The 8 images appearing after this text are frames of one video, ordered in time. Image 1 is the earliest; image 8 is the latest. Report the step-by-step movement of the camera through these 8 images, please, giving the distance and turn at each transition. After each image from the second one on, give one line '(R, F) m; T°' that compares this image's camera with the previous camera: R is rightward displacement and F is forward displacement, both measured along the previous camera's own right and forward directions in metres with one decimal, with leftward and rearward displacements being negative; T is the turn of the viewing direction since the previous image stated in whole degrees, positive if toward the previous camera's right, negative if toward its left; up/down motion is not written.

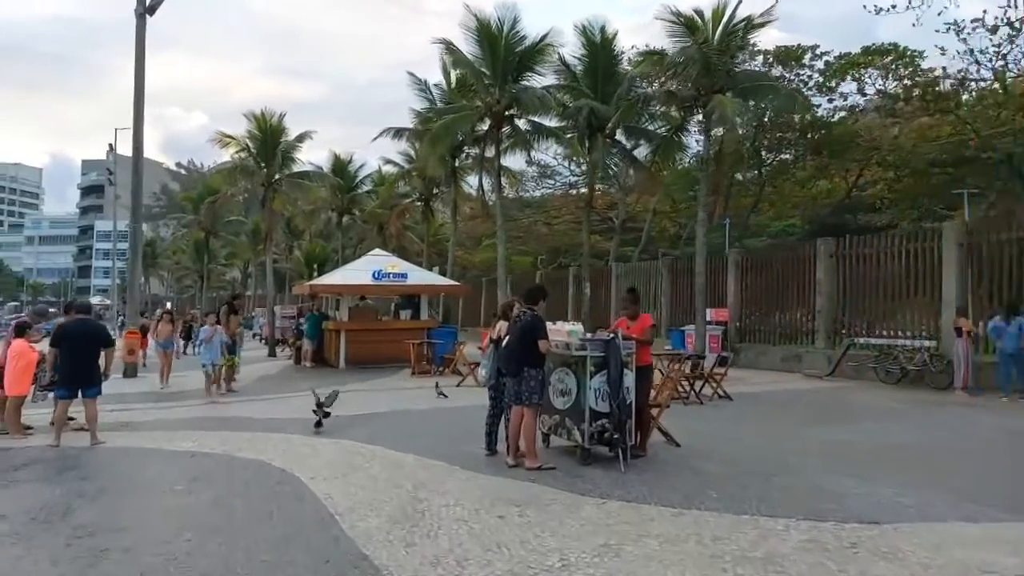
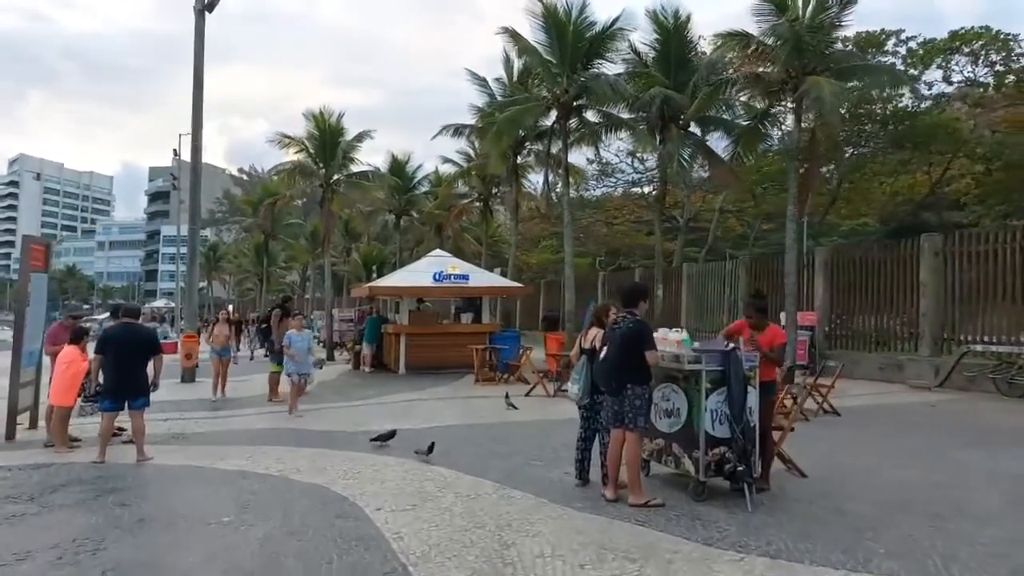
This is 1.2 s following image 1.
(-0.4, +1.1) m; -4°
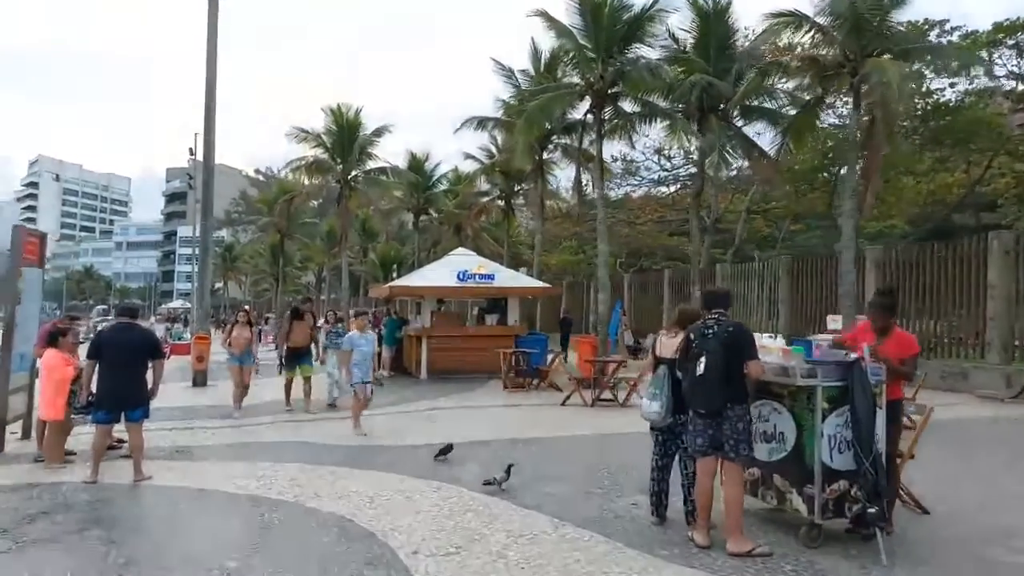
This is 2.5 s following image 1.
(-0.4, +1.2) m; -1°
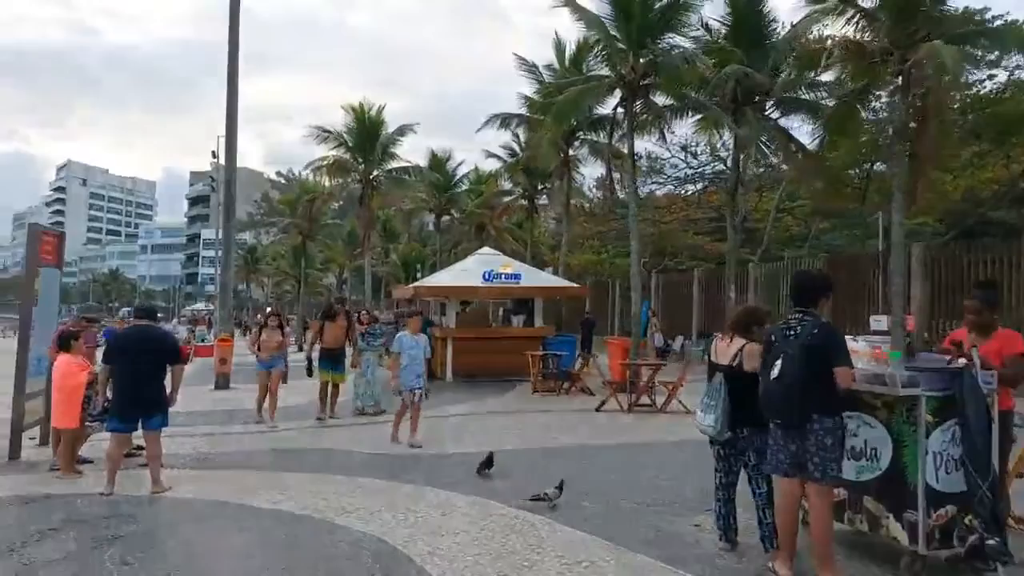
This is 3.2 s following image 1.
(-0.2, +0.6) m; -2°
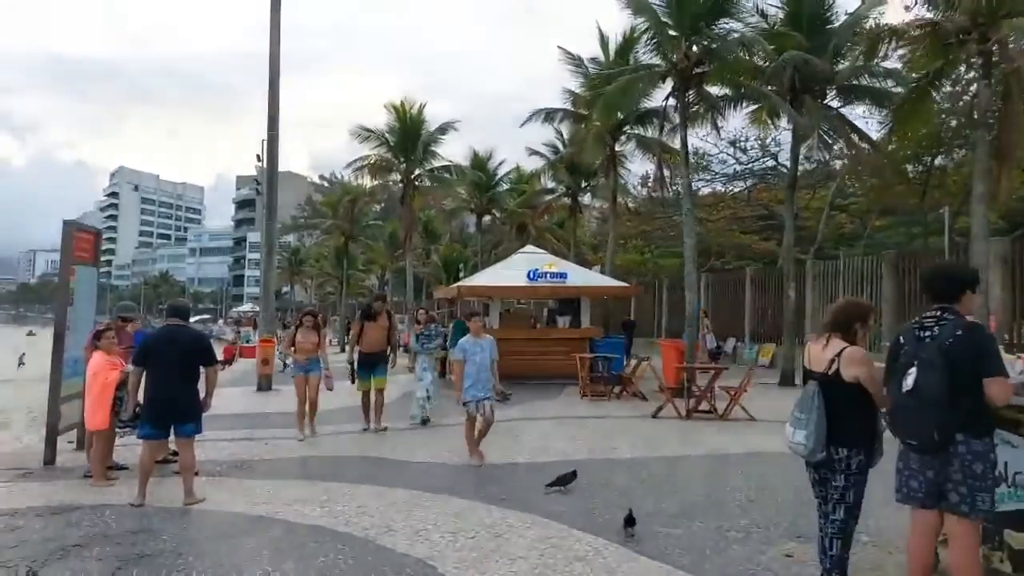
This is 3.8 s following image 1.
(-0.2, +0.6) m; -3°
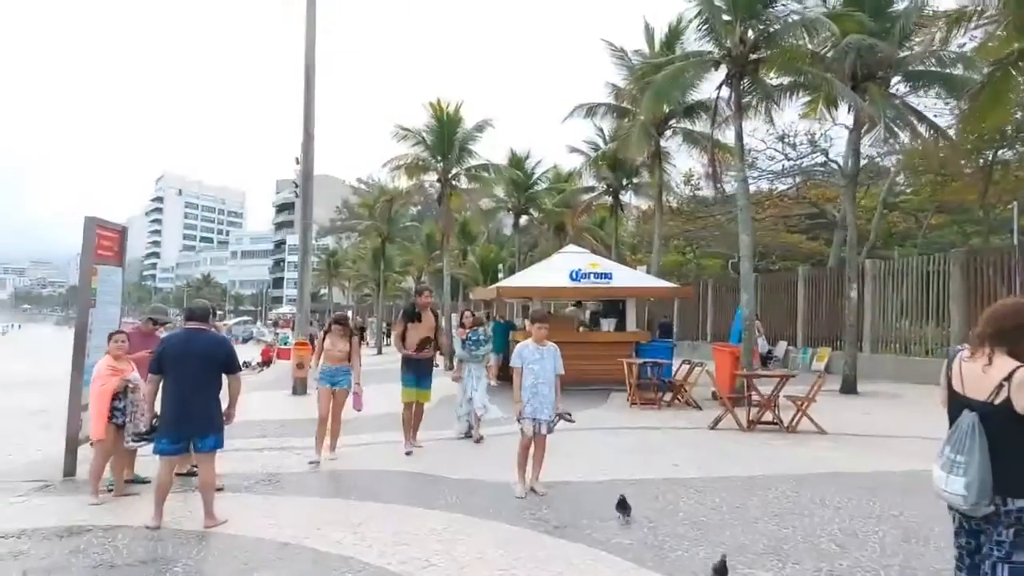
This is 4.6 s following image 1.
(-0.2, +0.8) m; -3°
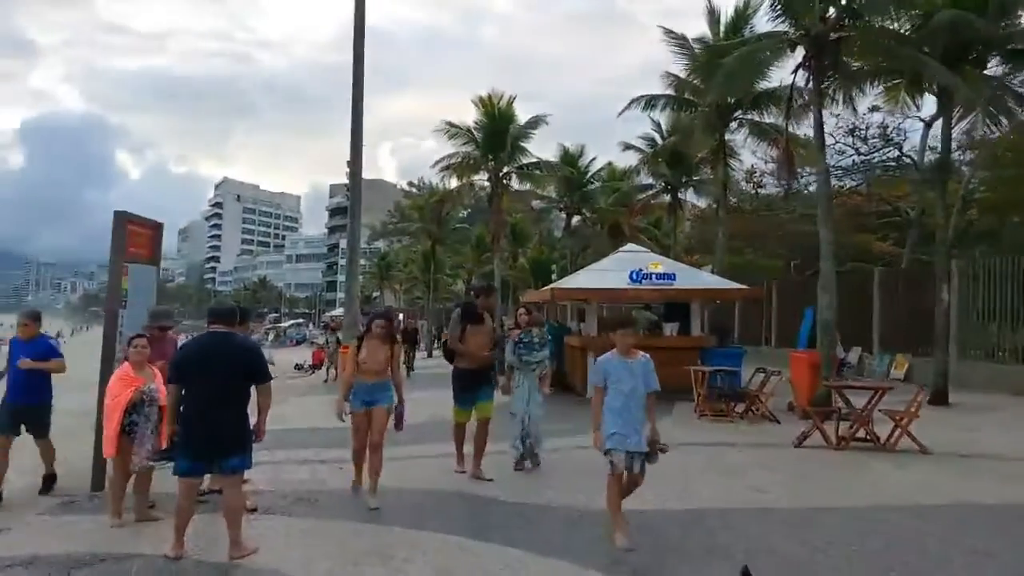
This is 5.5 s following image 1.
(-0.1, +0.9) m; -4°
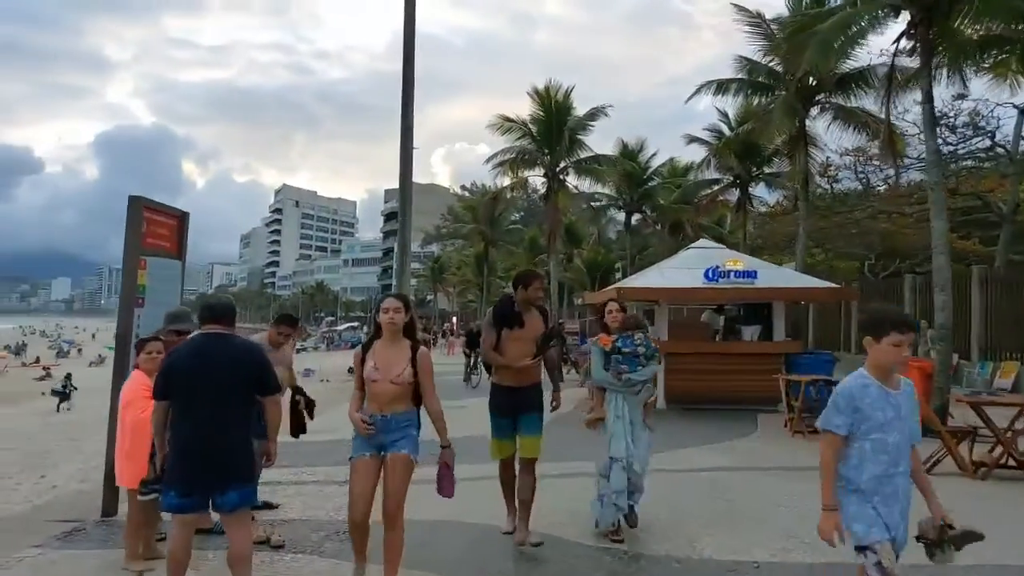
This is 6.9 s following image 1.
(-0.2, +1.3) m; -4°
